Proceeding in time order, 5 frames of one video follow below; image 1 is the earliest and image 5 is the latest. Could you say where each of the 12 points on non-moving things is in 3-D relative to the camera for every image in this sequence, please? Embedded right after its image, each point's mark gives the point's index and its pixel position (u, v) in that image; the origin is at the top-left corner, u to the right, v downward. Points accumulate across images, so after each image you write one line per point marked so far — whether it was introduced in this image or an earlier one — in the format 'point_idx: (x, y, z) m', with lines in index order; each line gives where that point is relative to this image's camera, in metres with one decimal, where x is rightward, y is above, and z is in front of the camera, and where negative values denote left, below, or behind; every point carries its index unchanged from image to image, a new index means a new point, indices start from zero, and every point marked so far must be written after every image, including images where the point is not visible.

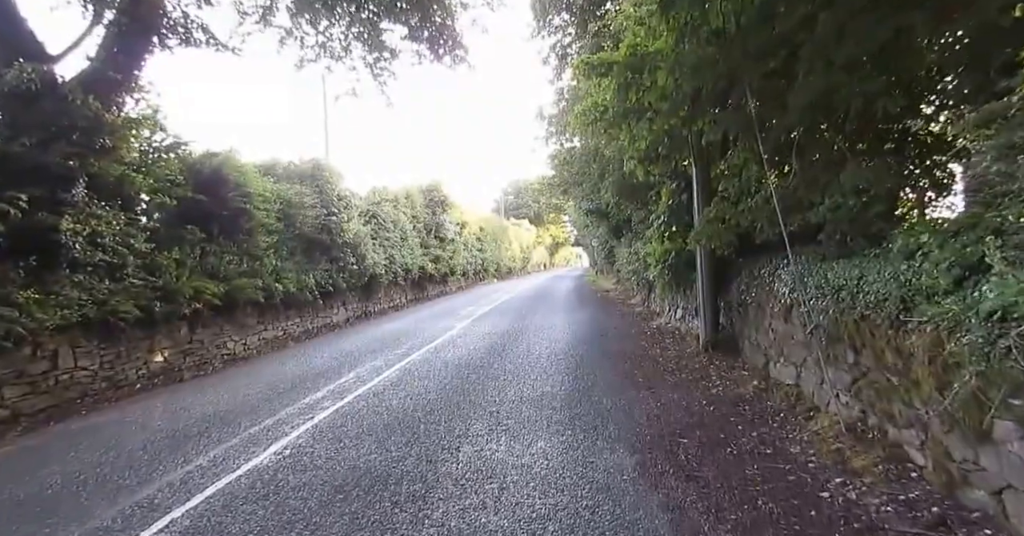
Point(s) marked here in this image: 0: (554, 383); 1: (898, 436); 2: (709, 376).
0: (+0.5, -1.4, +6.1) m
1: (+2.3, -1.0, +3.1) m
2: (+2.3, -1.3, +6.1) m
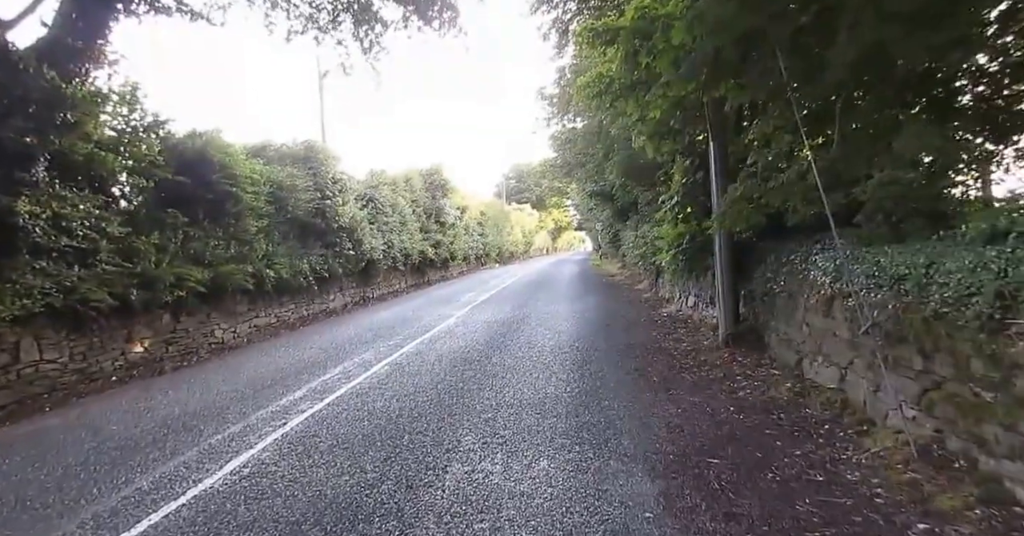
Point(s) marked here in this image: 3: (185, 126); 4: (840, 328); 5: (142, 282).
0: (+0.5, -1.2, +5.5) m
1: (+2.3, -0.9, +2.4) m
2: (+2.3, -1.1, +5.4) m
3: (-6.1, +2.7, +10.0) m
4: (+2.6, -0.5, +4.0) m
5: (-5.8, -0.2, +8.2) m
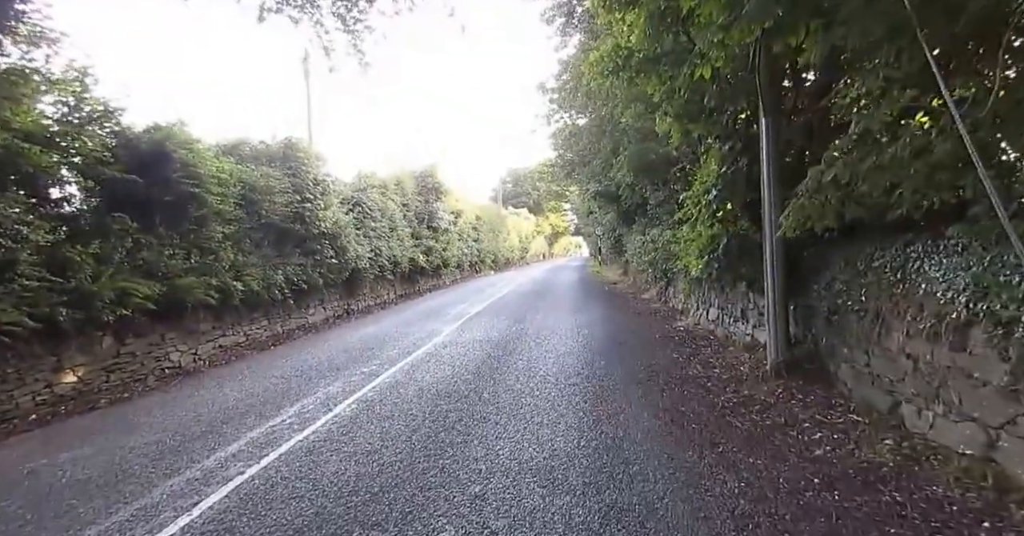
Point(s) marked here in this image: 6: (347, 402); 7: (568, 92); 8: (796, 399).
0: (+0.4, -1.3, +4.2) m
1: (+2.2, -1.0, +1.1) m
2: (+2.3, -1.2, +4.2) m
3: (-6.2, +2.5, +8.7) m
4: (+2.6, -0.6, +2.8) m
5: (-5.9, -0.4, +6.9) m
6: (-1.8, -1.4, +5.6) m
7: (+1.6, +5.0, +14.6) m
8: (+2.6, -1.2, +4.6) m
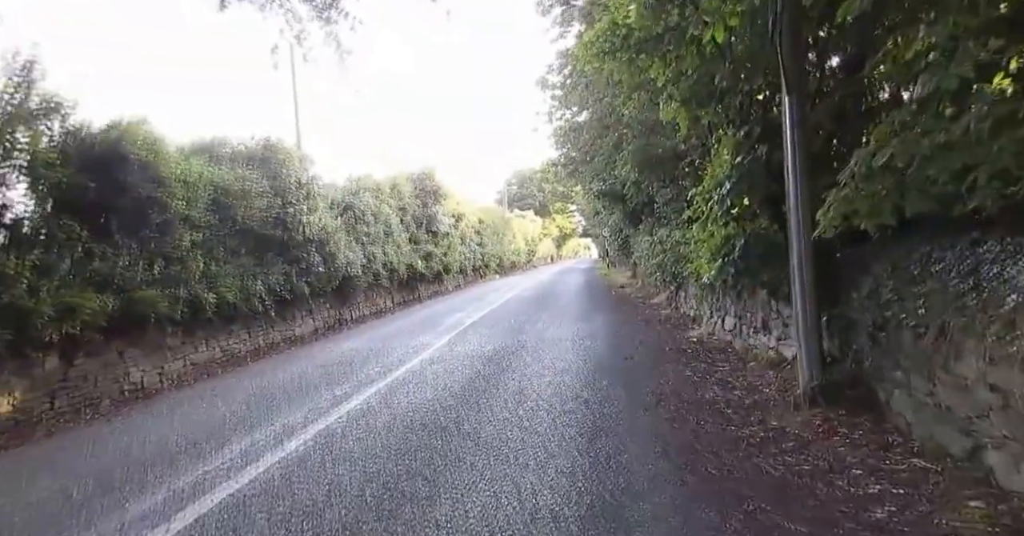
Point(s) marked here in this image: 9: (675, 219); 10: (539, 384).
0: (+0.3, -1.4, +3.4) m
1: (+2.0, -1.0, +0.3) m
2: (+2.2, -1.3, +3.3) m
3: (-6.3, +2.3, +8.0) m
4: (+2.4, -0.6, +1.9) m
5: (-6.0, -0.6, +6.1) m
6: (-1.9, -1.5, +4.8) m
7: (+1.5, +4.9, +13.8) m
8: (+2.4, -1.2, +3.8) m
9: (+3.6, +1.1, +11.5) m
10: (+0.3, -1.4, +6.3) m
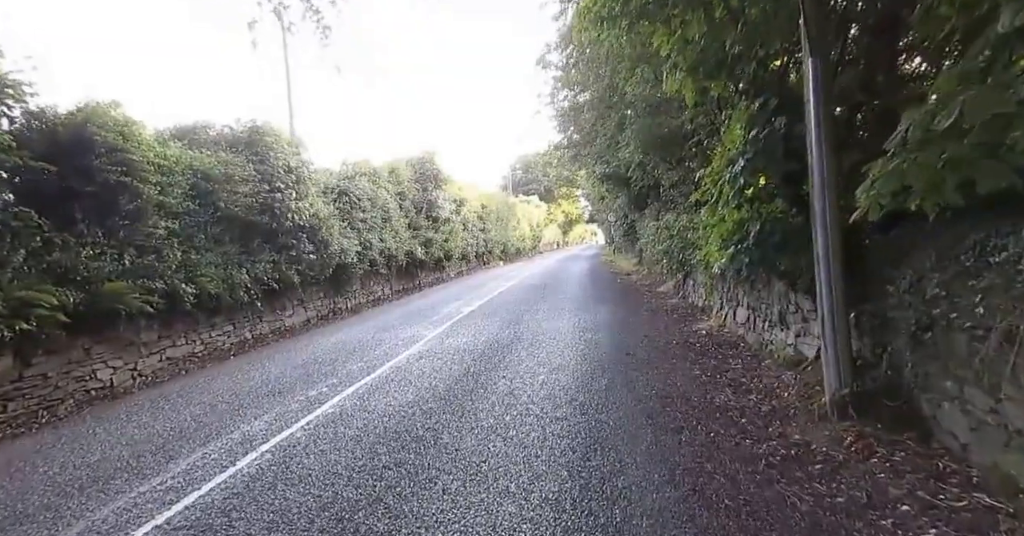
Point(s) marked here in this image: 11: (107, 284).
0: (+0.1, -1.4, +2.8) m
1: (+1.9, -1.1, -0.3) m
2: (+2.0, -1.2, +2.7) m
3: (-6.5, +2.5, +7.4) m
4: (+2.2, -0.6, +1.3) m
5: (-6.1, -0.5, +5.6) m
6: (-2.0, -1.5, +4.3) m
7: (+1.4, +5.2, +13.0) m
8: (+2.3, -1.2, +3.2) m
9: (+3.5, +1.3, +10.8) m
10: (+0.2, -1.3, +5.8) m
11: (-5.9, -0.2, +7.5) m
